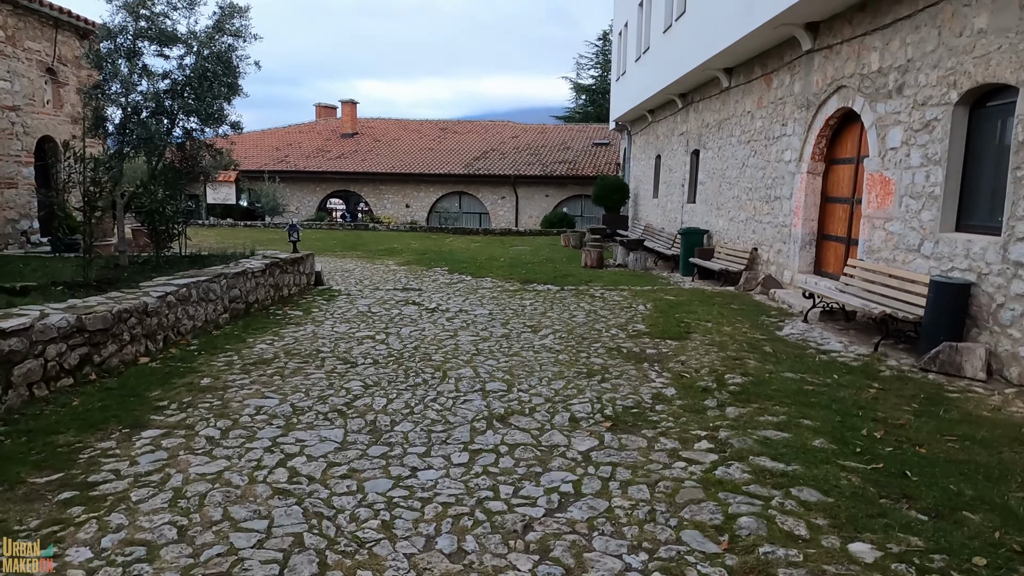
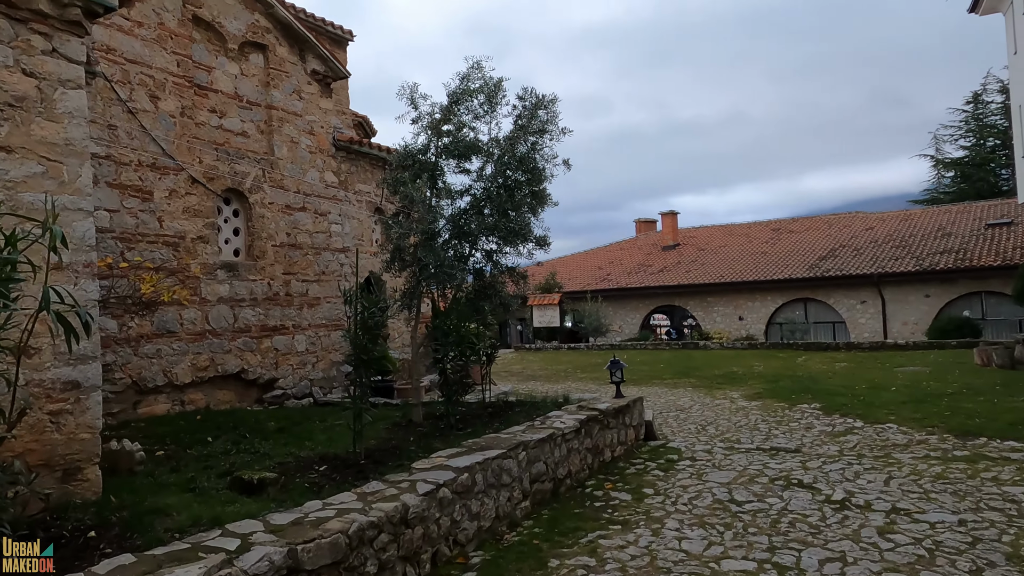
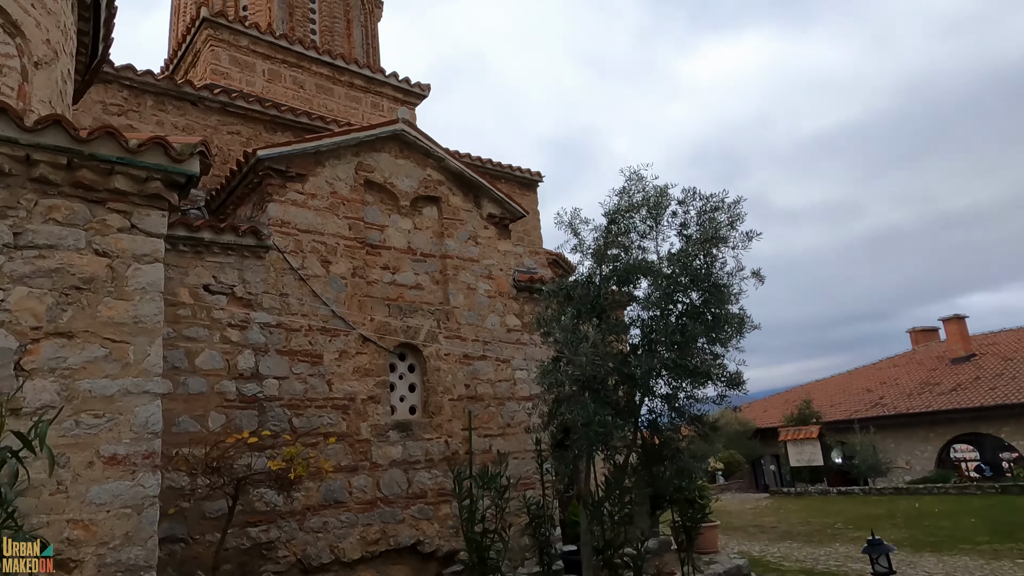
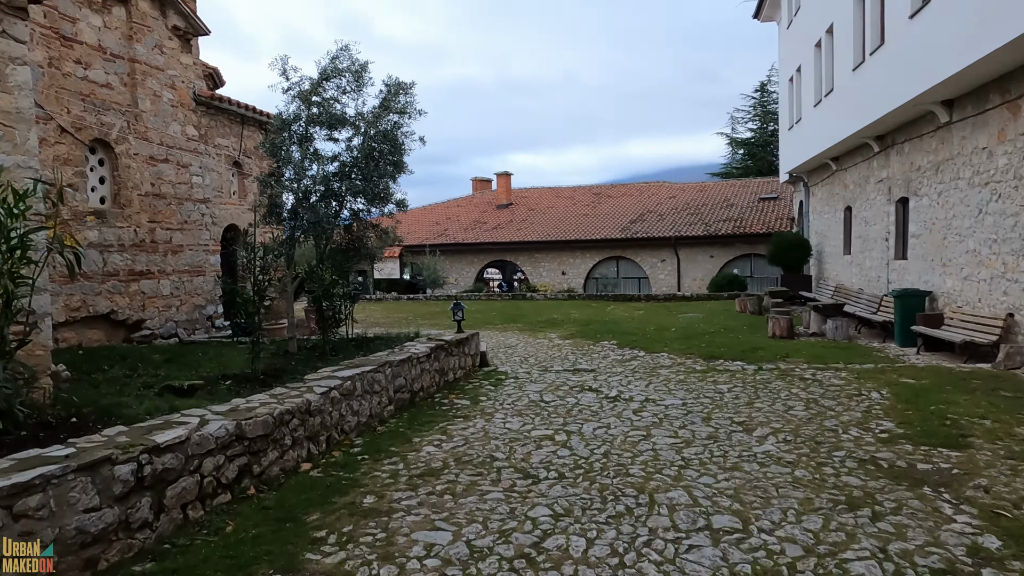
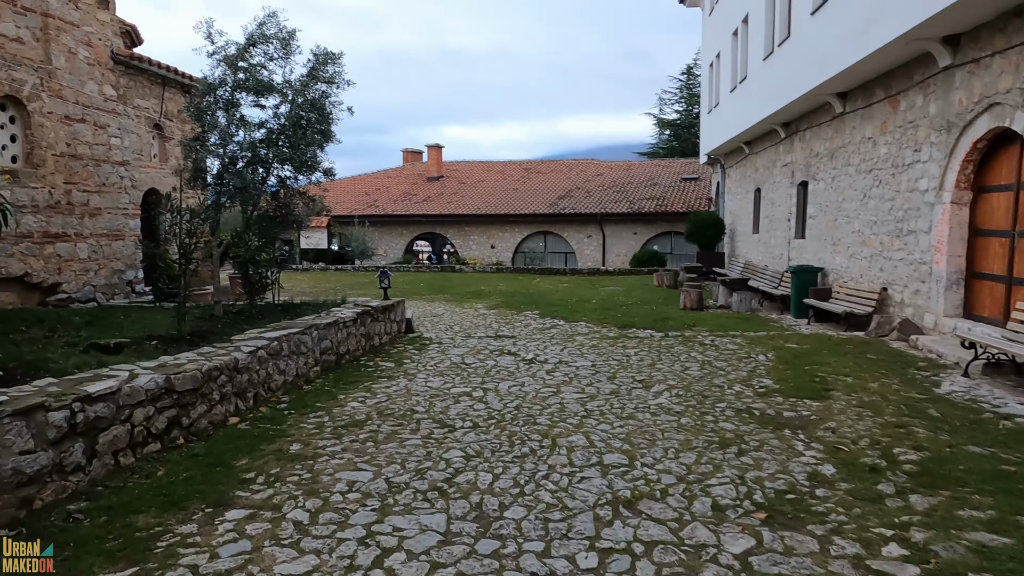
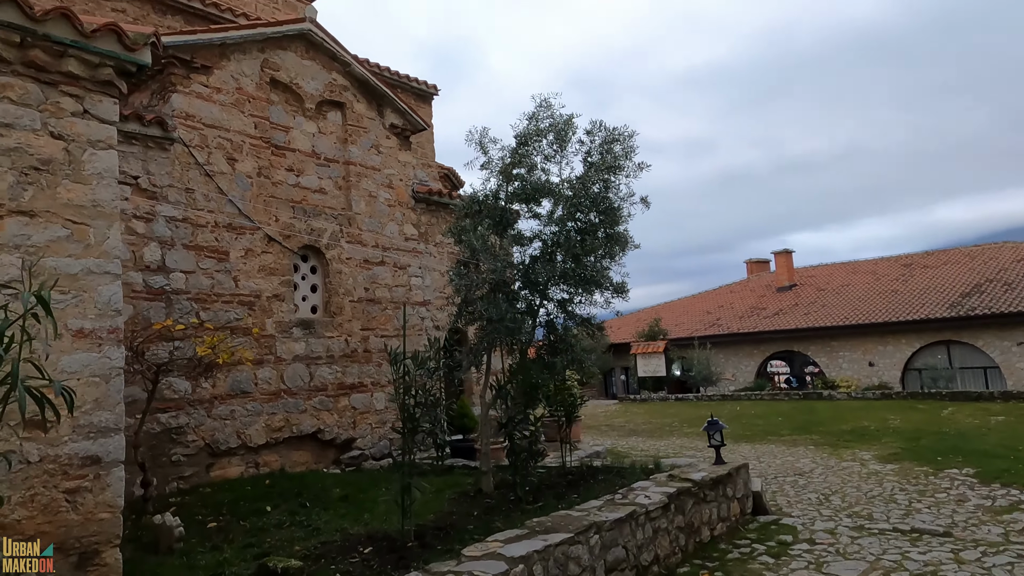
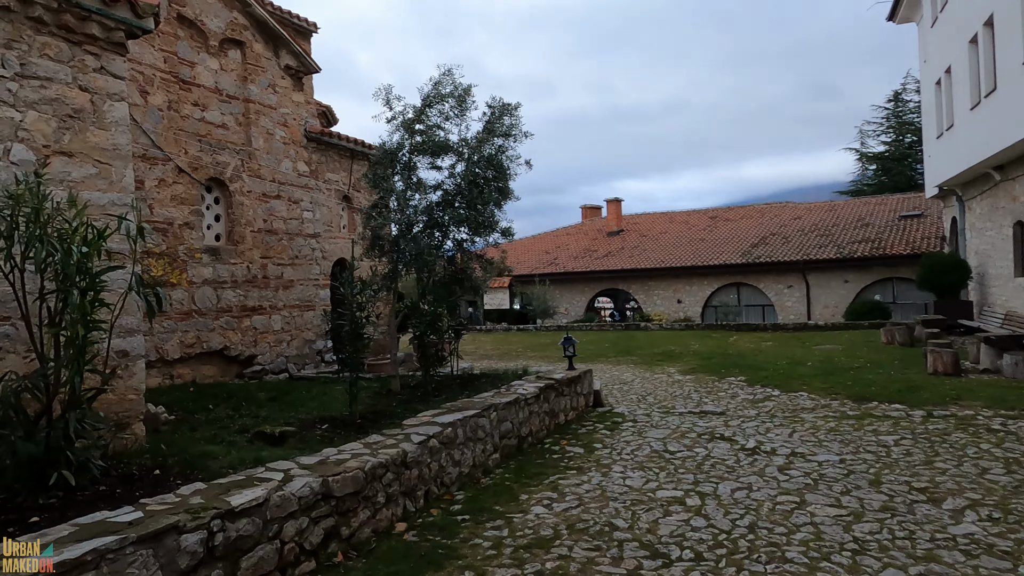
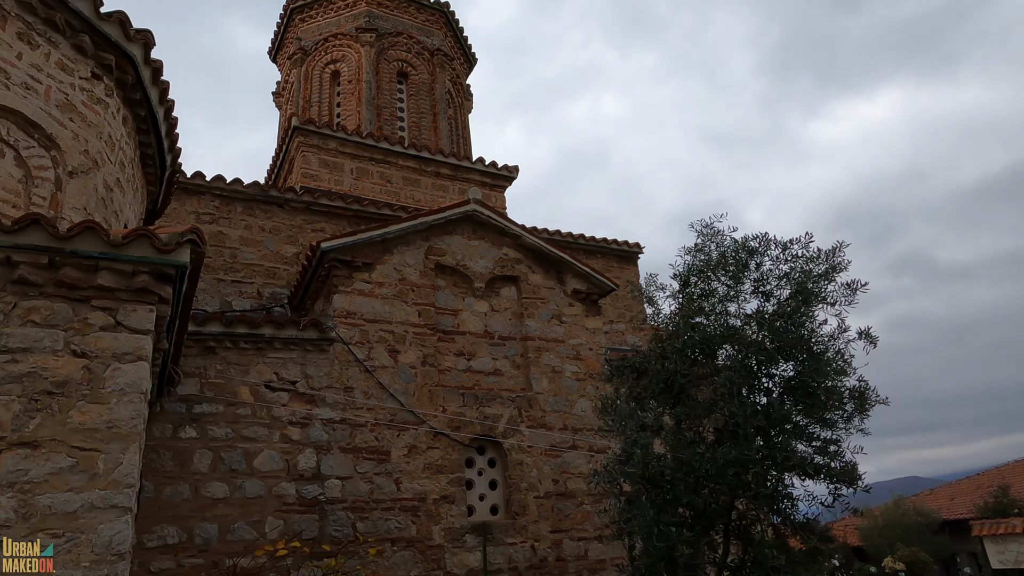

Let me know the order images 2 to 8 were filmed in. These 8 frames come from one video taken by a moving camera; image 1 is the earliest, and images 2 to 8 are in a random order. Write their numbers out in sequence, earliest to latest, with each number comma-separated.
5, 4, 7, 2, 6, 3, 8
